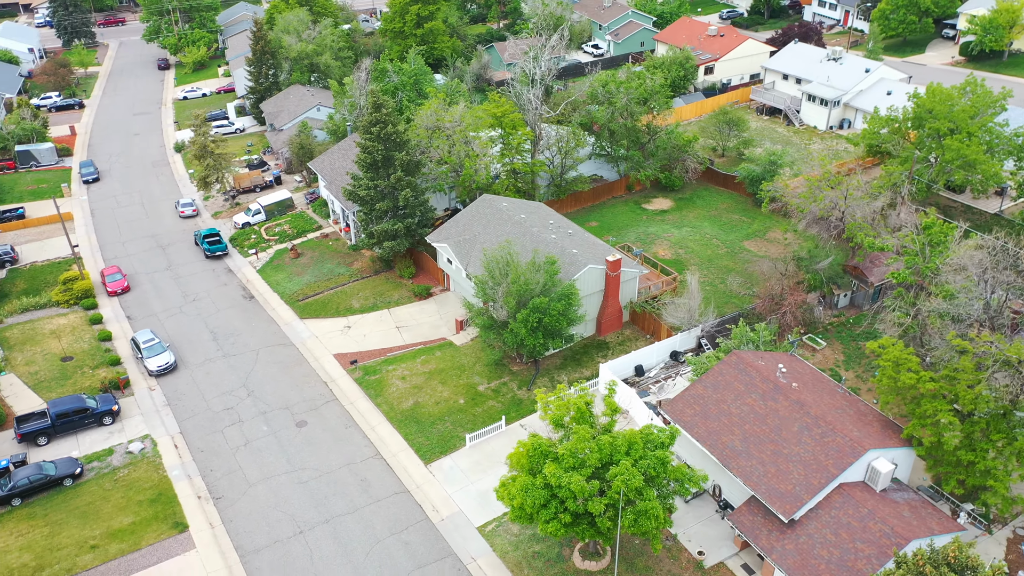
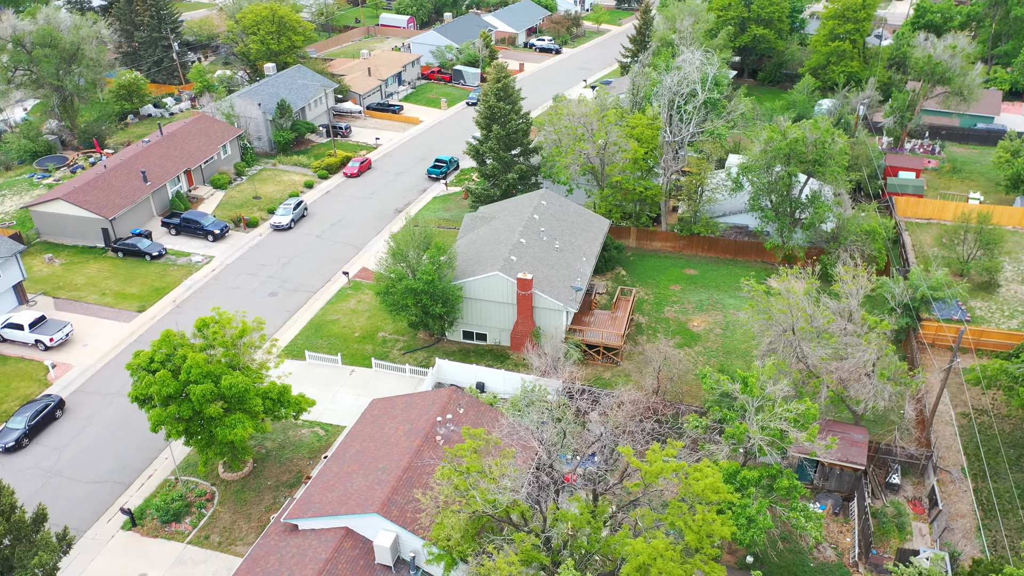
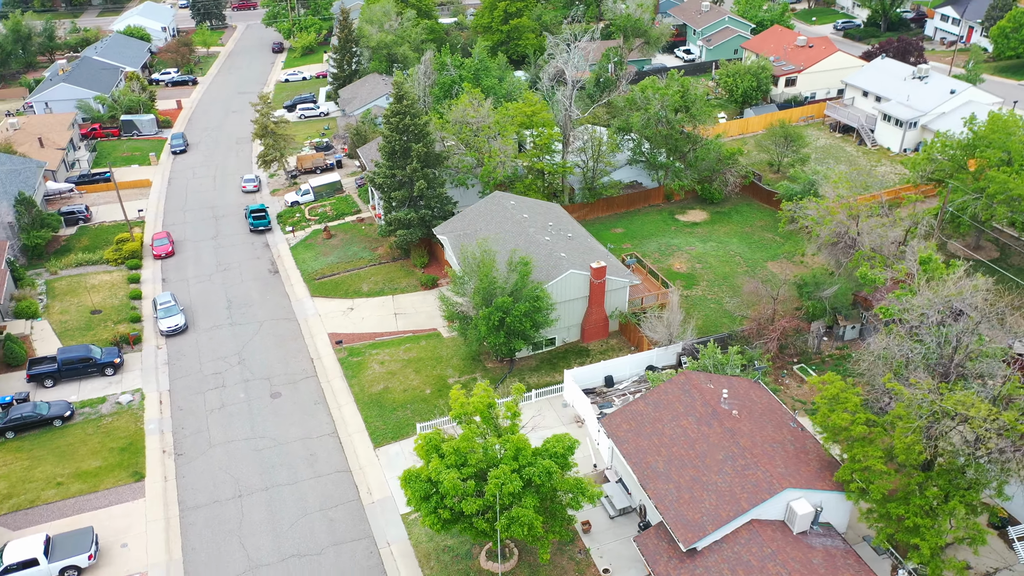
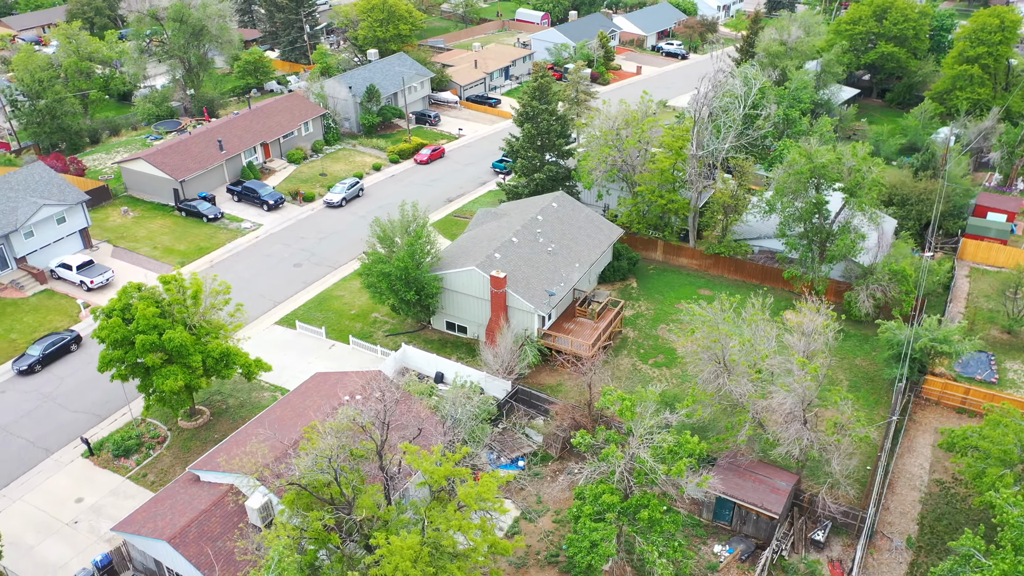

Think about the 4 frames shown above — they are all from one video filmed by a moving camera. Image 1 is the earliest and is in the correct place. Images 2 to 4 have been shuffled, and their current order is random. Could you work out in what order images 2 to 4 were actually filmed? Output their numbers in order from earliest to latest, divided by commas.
3, 2, 4
